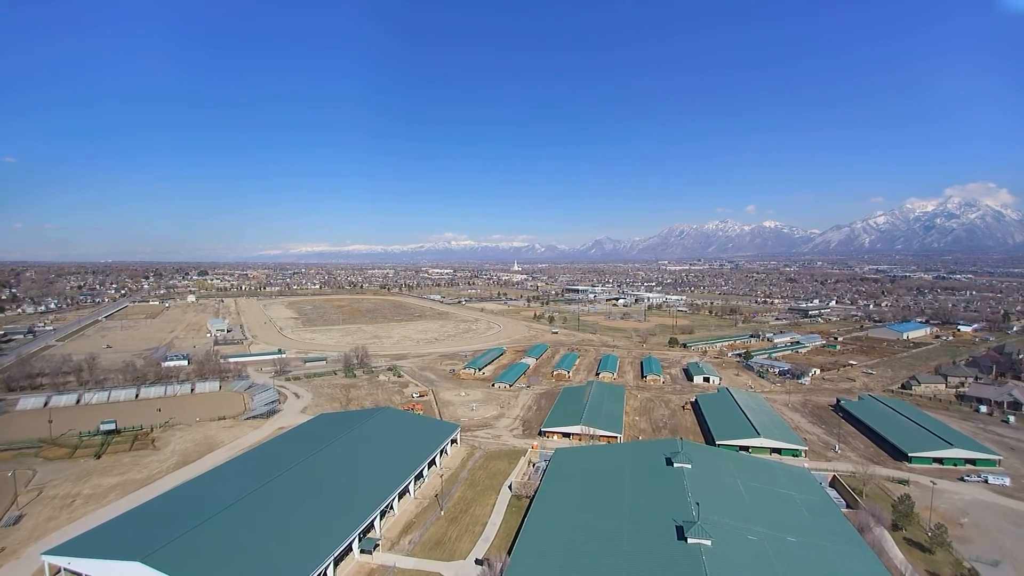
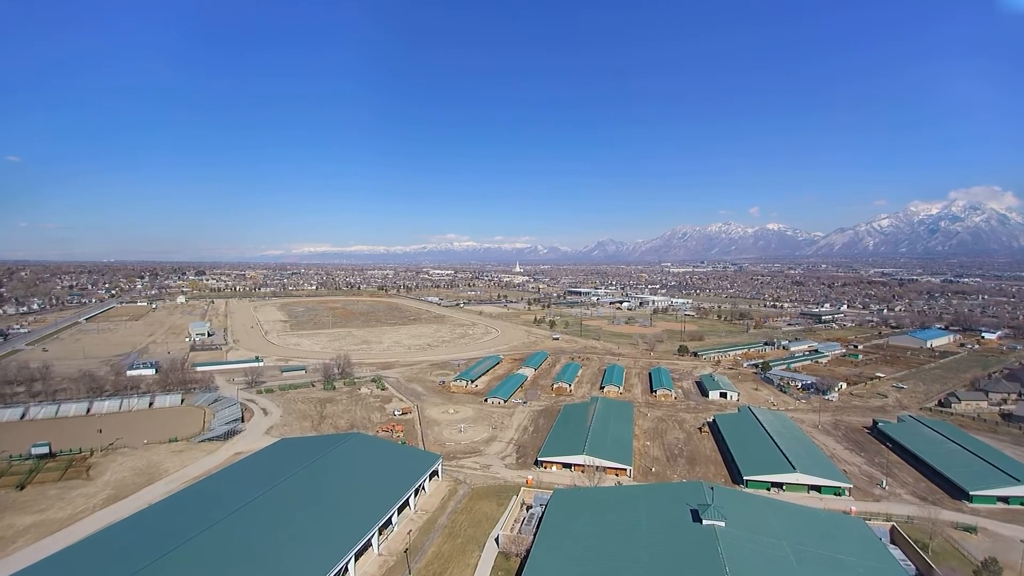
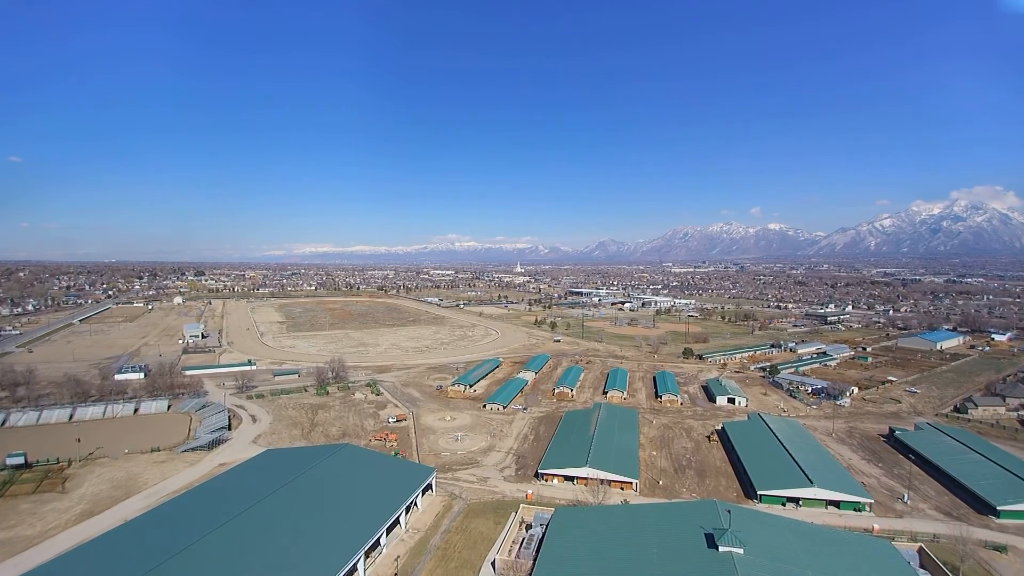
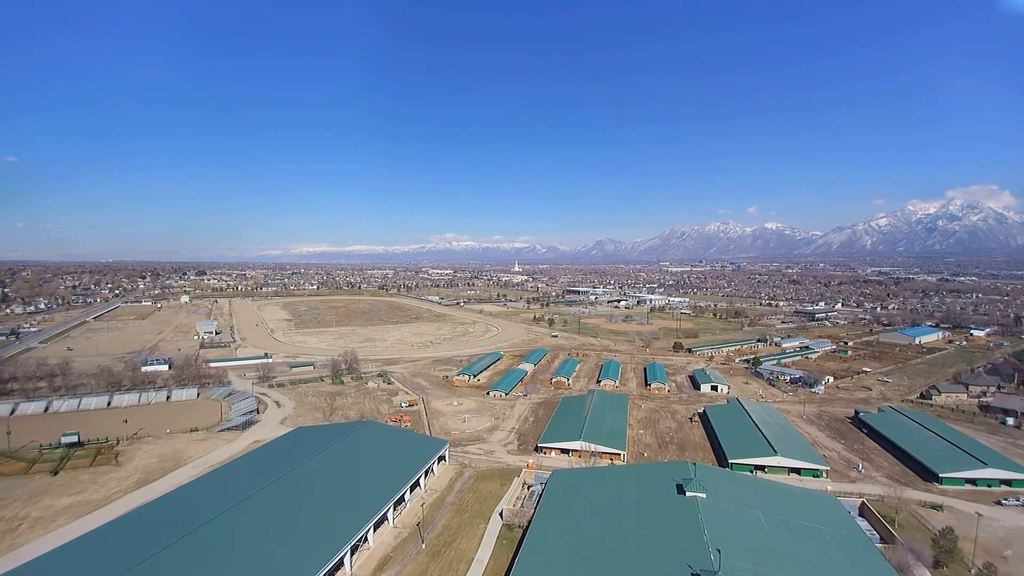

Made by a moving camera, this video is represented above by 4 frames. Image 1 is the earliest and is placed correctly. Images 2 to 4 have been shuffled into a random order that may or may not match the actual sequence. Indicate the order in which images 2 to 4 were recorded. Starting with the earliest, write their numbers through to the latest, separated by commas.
4, 2, 3
